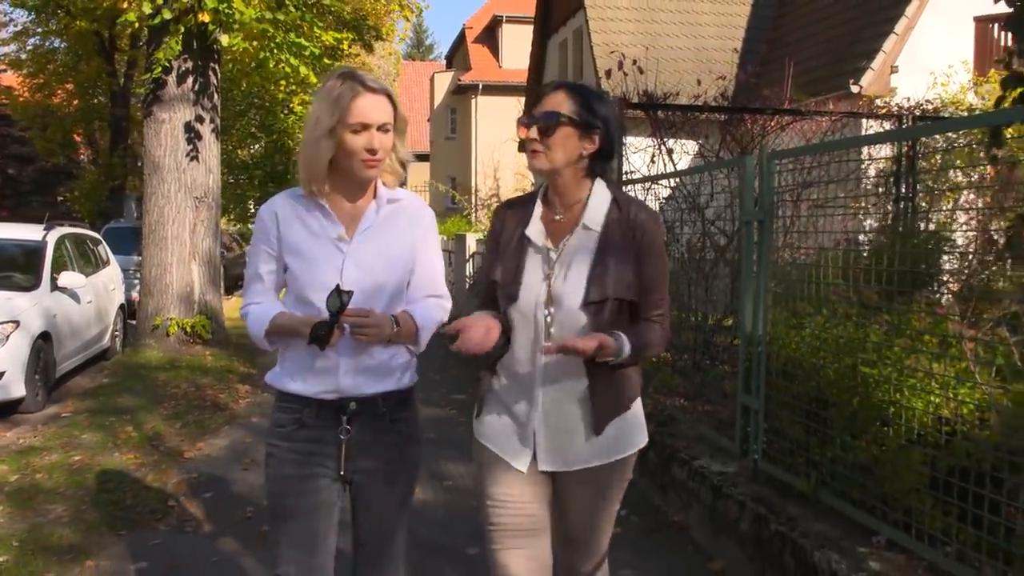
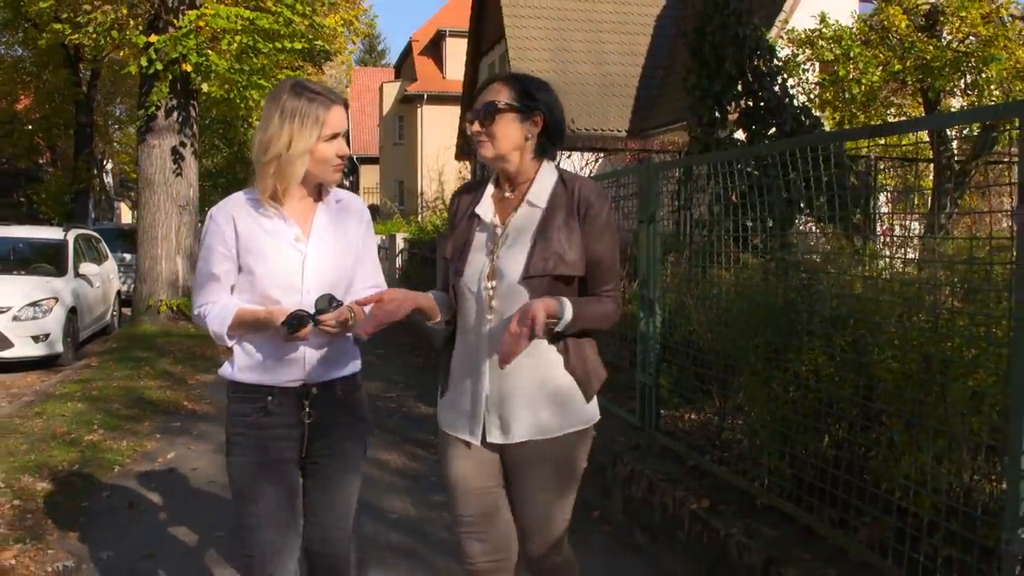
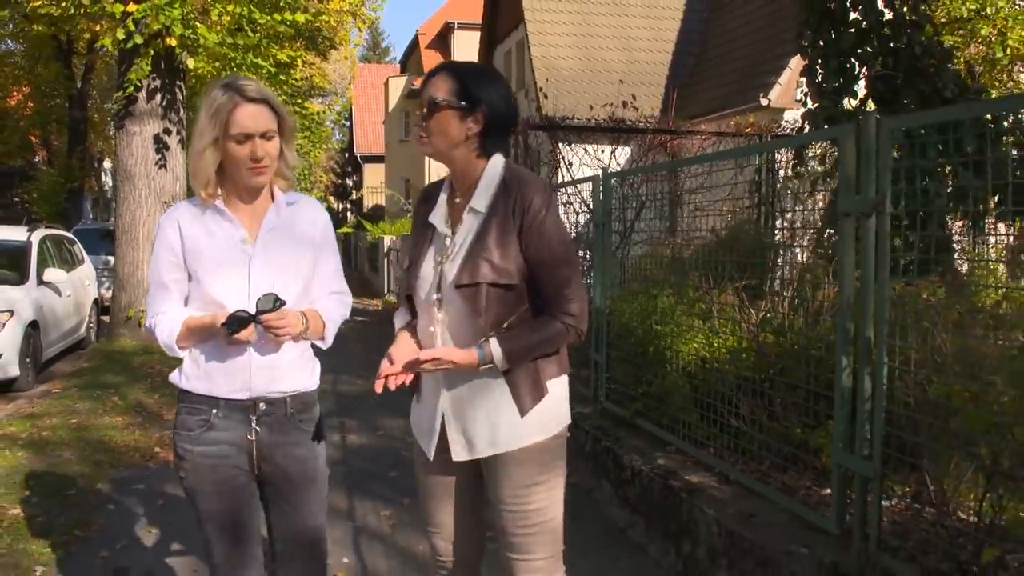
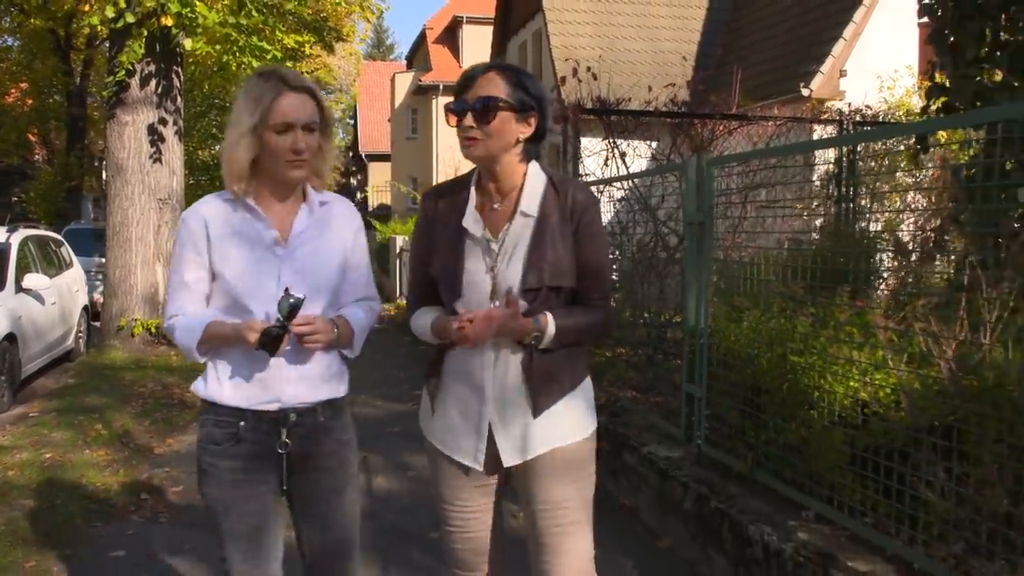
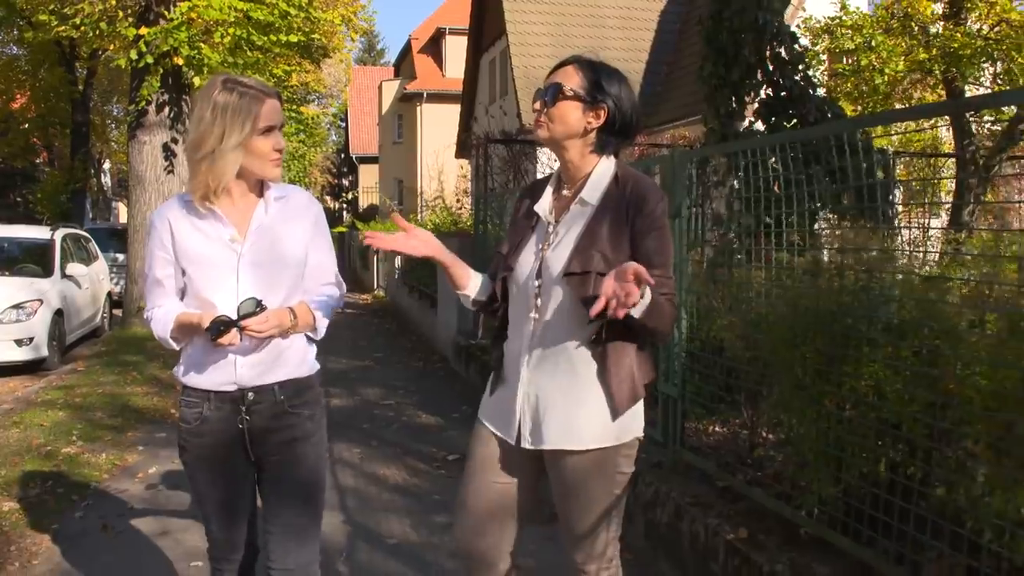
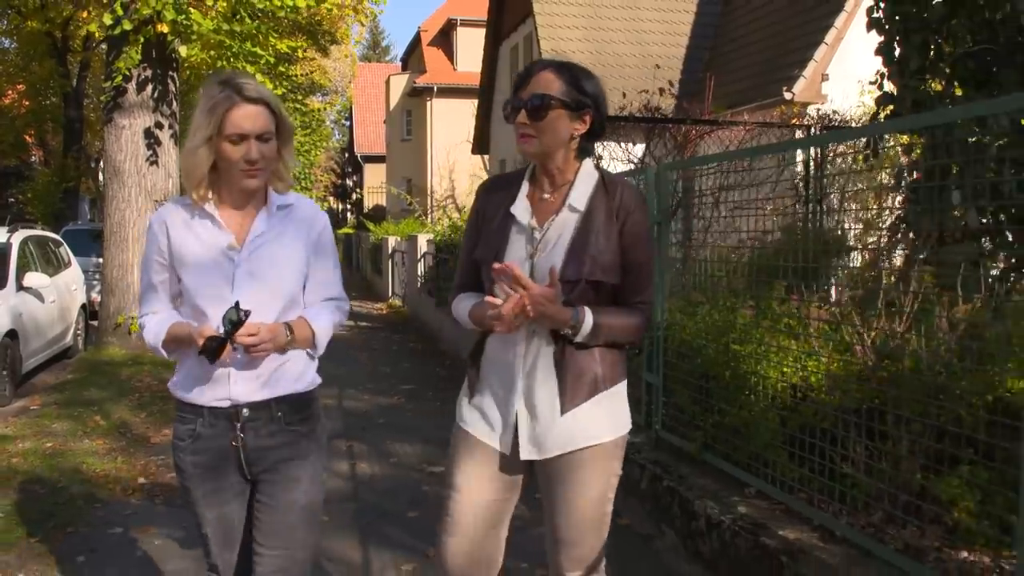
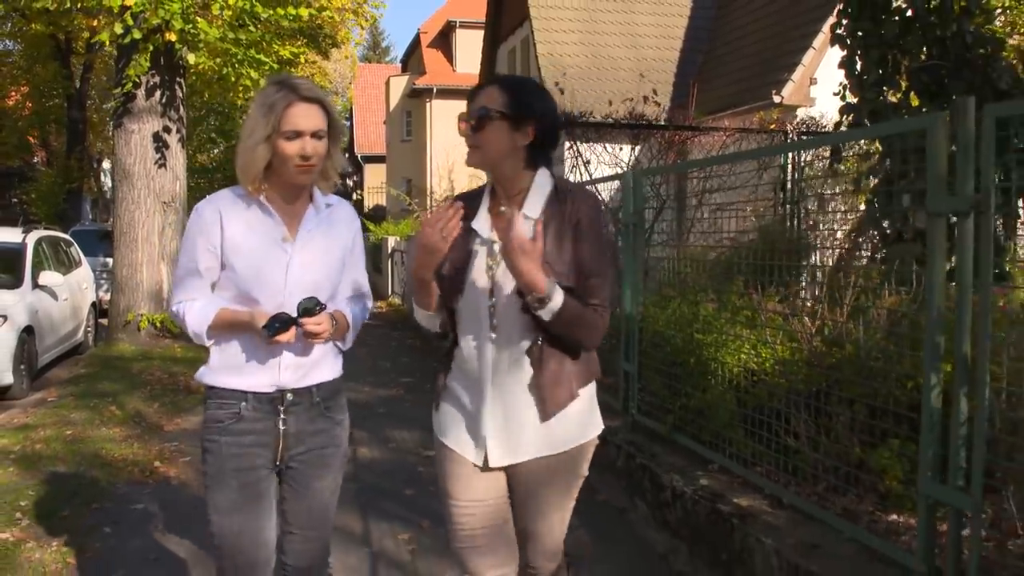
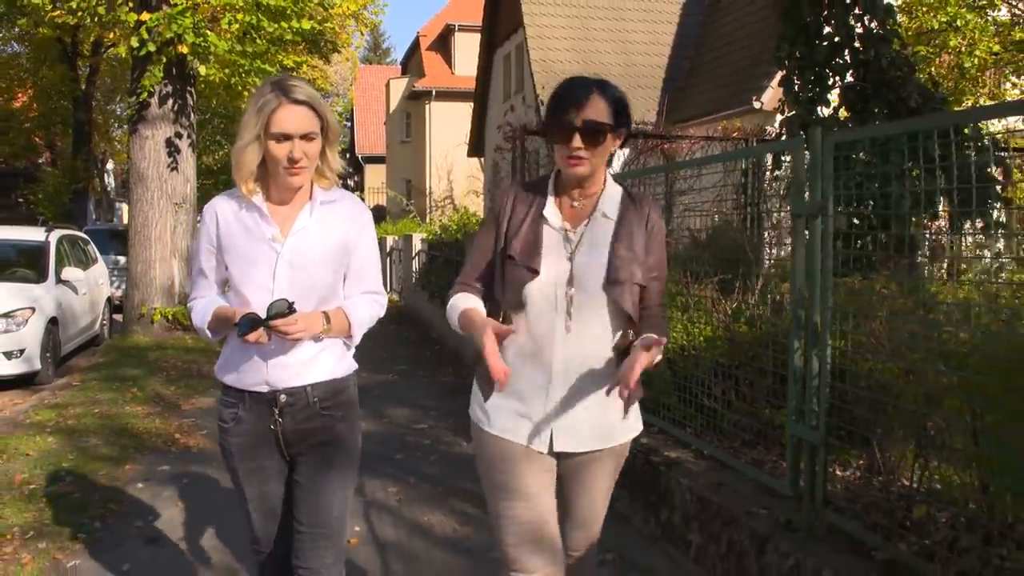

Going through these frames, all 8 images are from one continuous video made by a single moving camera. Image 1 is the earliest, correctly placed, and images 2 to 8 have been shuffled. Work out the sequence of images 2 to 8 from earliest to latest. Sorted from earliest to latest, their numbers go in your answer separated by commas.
4, 6, 7, 3, 8, 5, 2
